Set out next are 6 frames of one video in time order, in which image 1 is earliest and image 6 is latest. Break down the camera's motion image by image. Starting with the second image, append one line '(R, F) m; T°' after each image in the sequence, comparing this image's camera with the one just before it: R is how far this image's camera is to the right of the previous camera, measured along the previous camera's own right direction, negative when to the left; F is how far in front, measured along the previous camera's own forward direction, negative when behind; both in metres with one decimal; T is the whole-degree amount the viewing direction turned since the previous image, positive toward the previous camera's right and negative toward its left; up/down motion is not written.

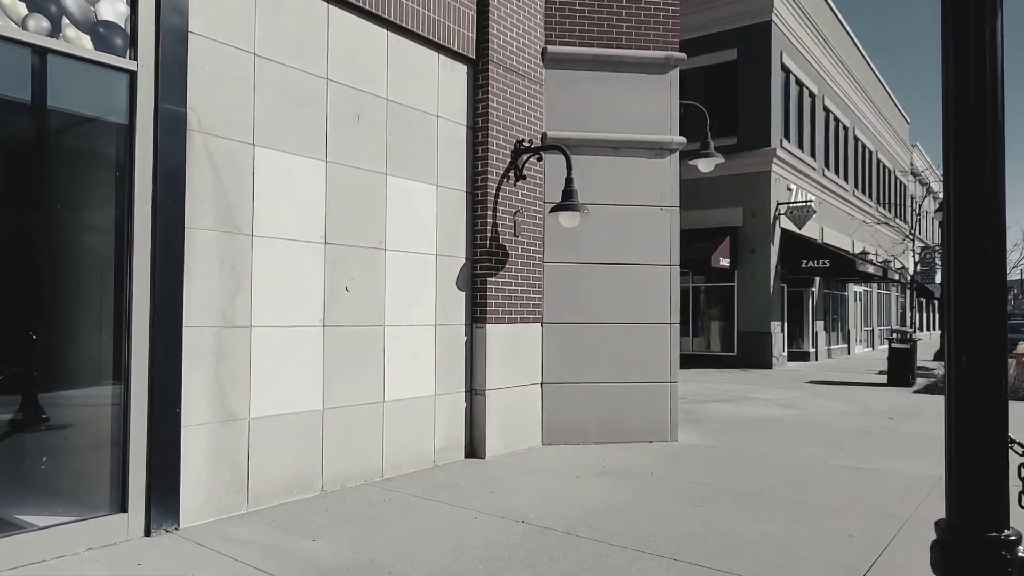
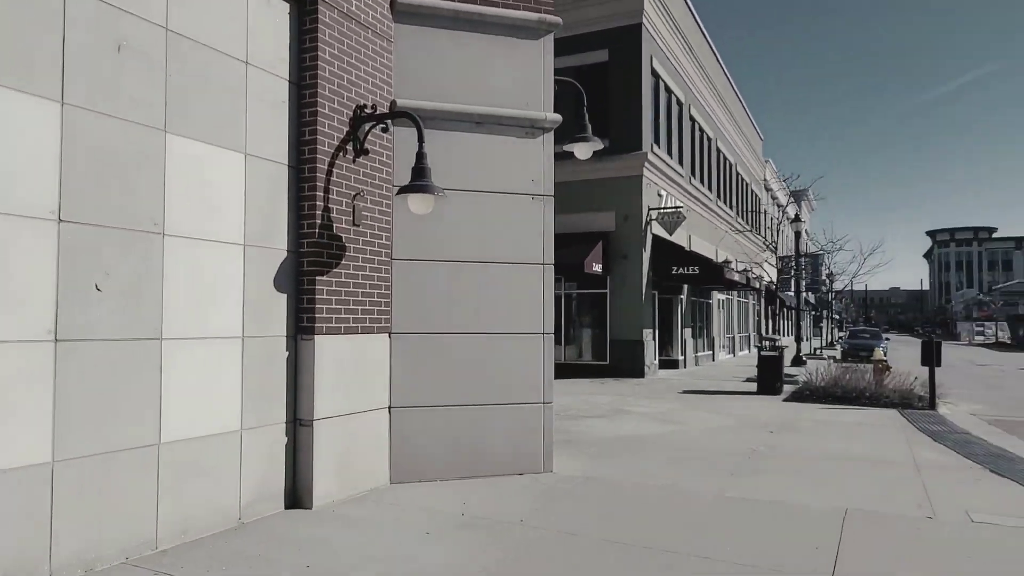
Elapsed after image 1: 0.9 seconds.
(+0.3, +1.4) m; +10°
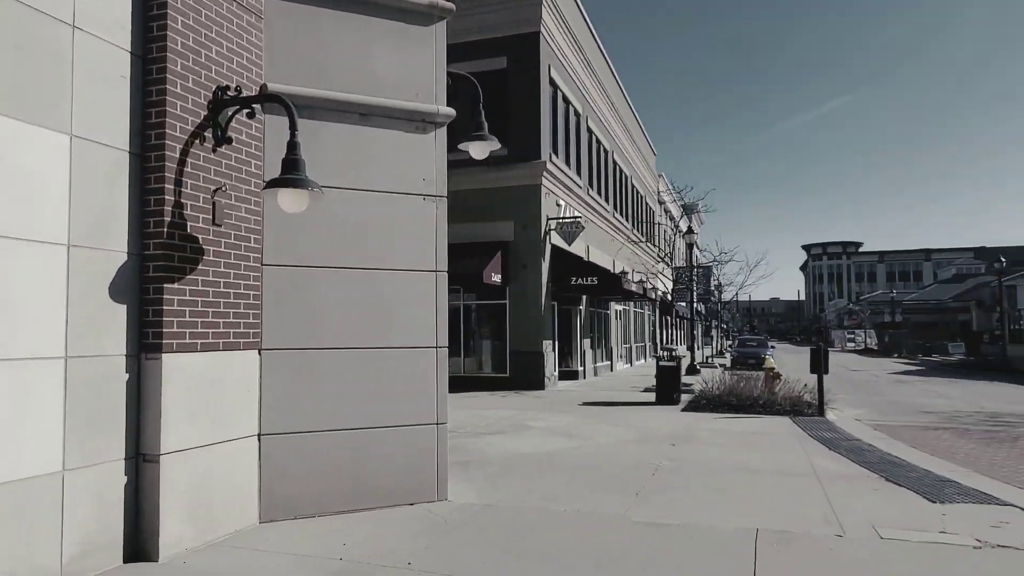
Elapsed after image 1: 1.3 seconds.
(+0.1, +0.6) m; +8°
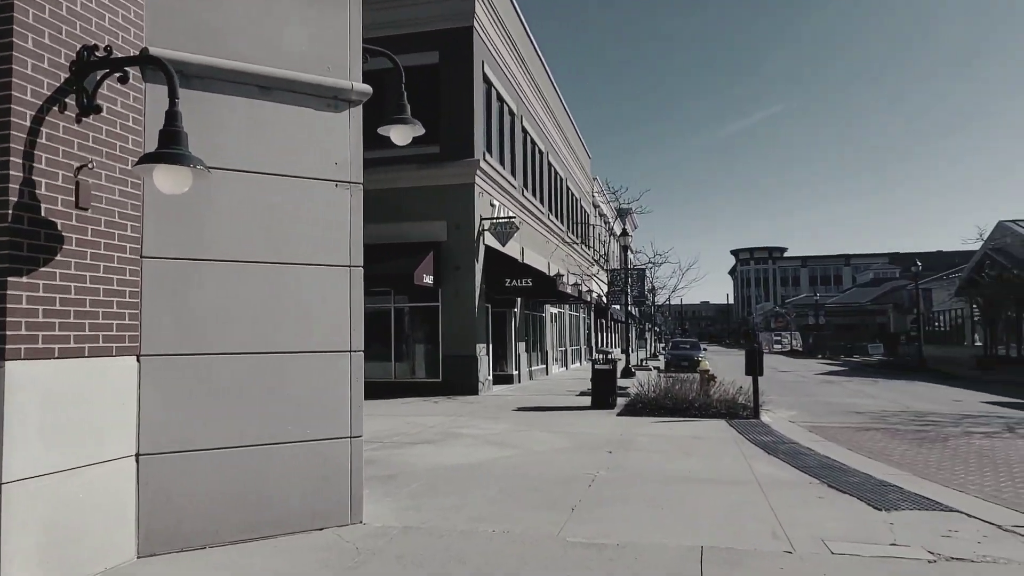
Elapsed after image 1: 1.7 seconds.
(+0.1, +0.6) m; +5°
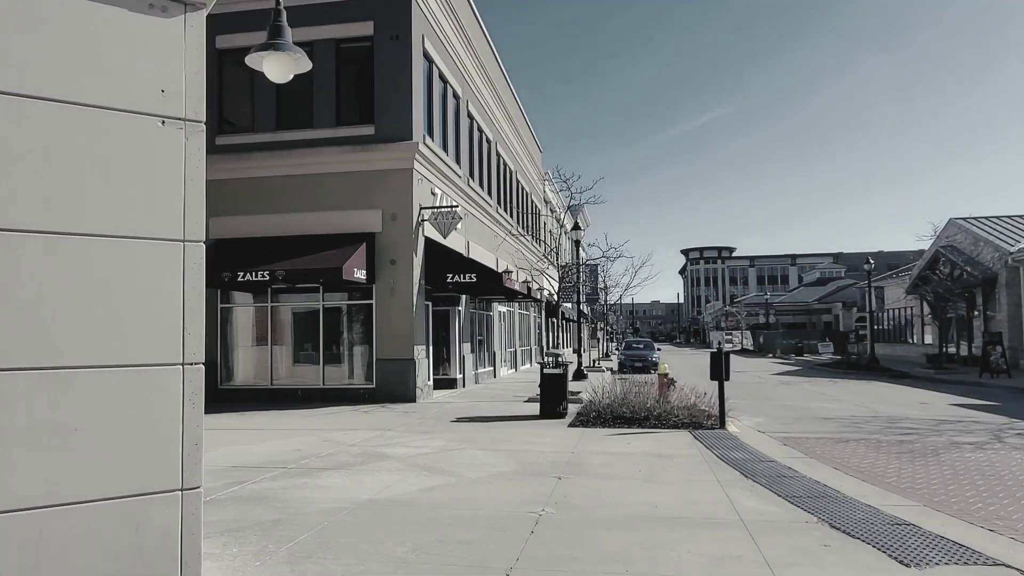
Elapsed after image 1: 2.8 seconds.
(+0.3, +1.7) m; +4°
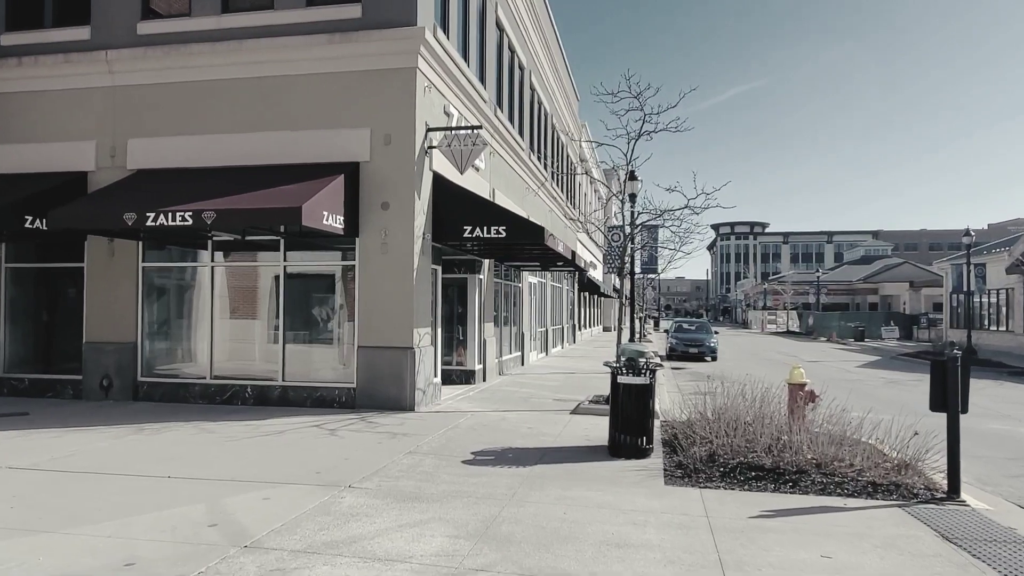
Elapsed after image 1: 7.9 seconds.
(-0.4, +5.3) m; -2°
